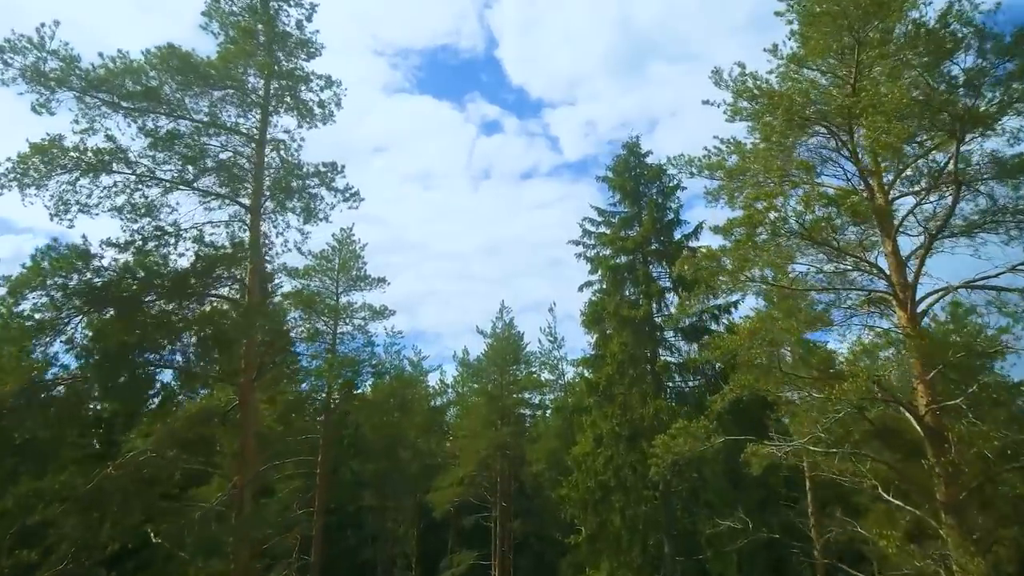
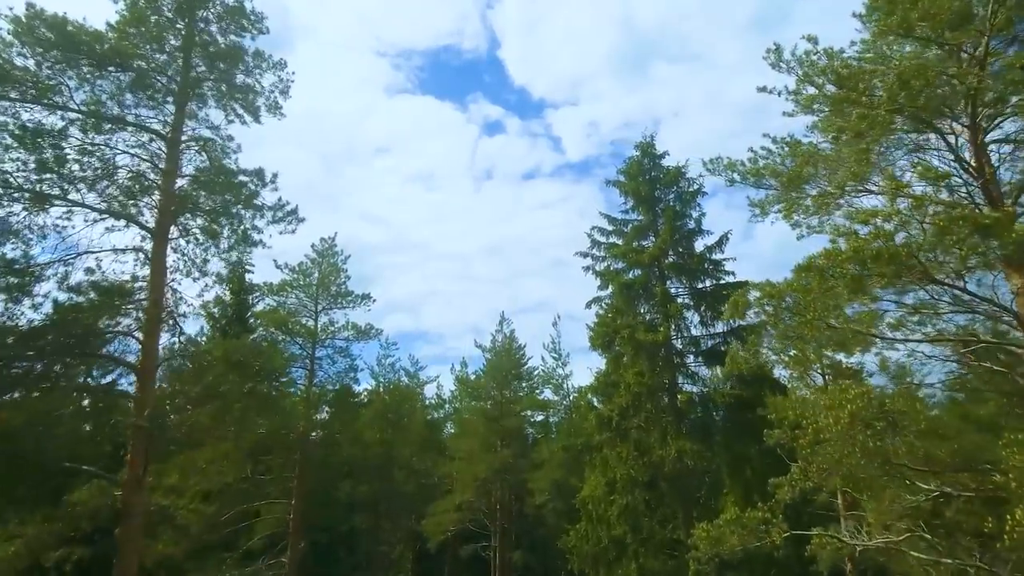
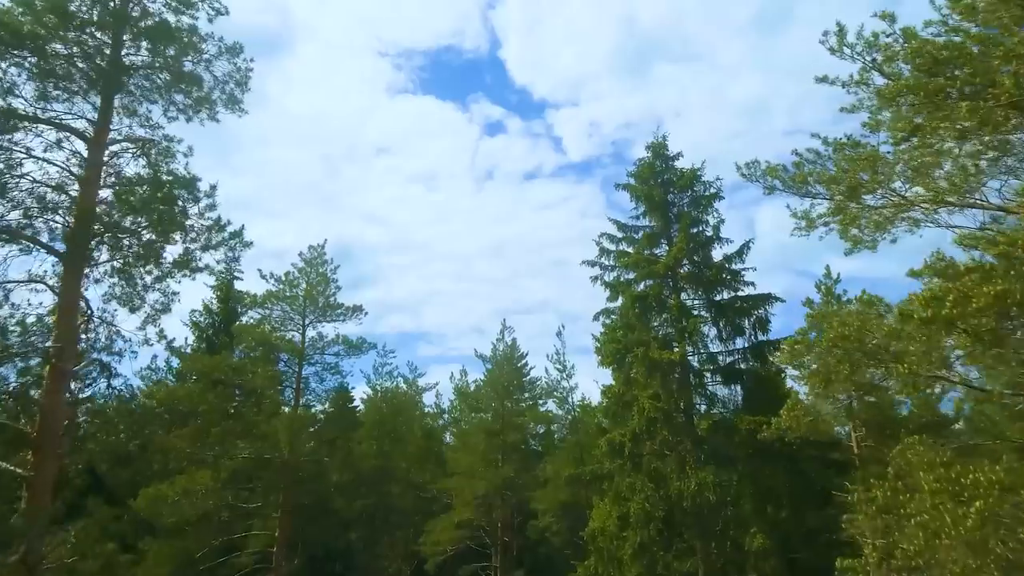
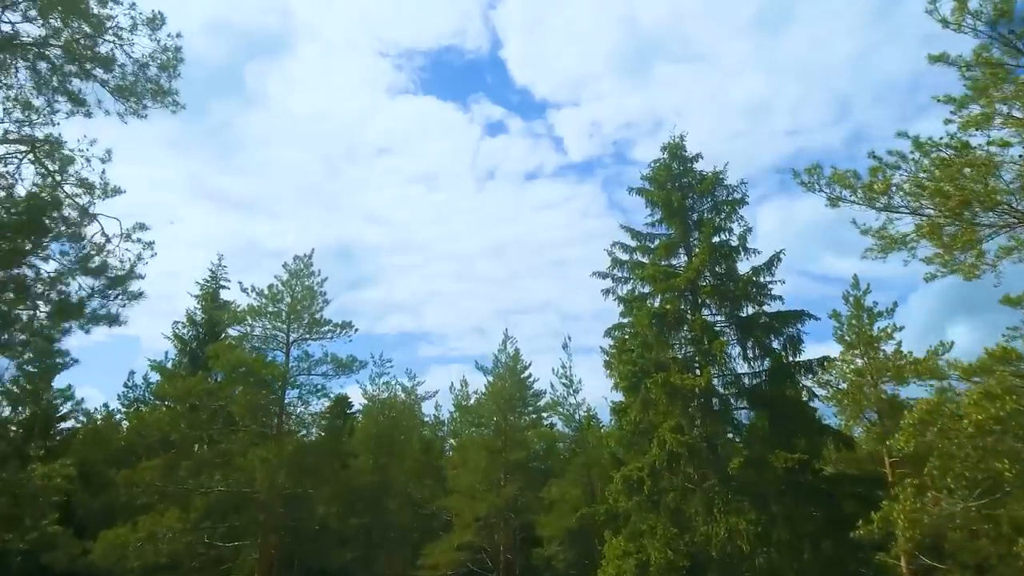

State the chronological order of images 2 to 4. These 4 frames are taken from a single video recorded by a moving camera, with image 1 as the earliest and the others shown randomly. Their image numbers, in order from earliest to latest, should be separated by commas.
2, 3, 4
